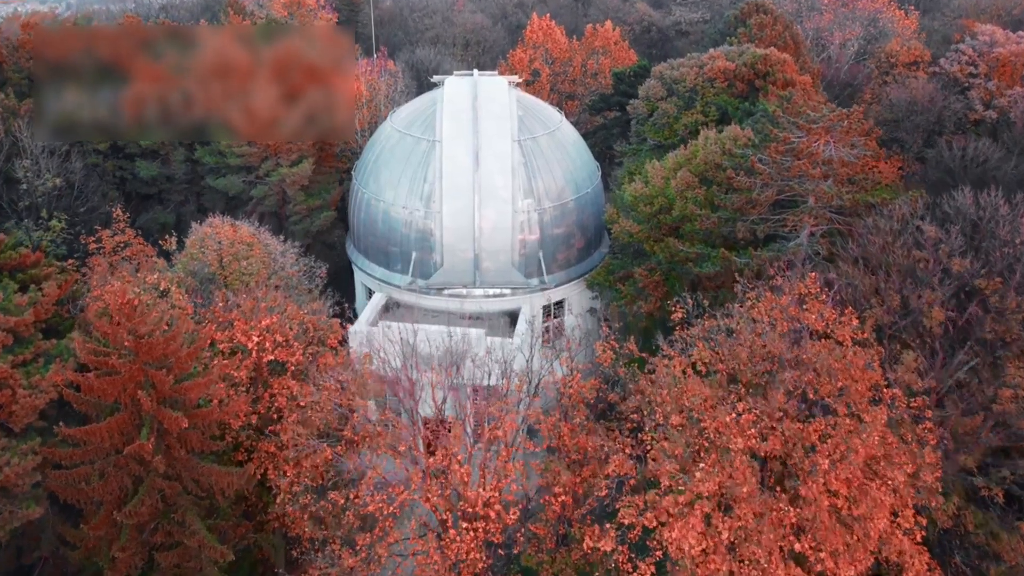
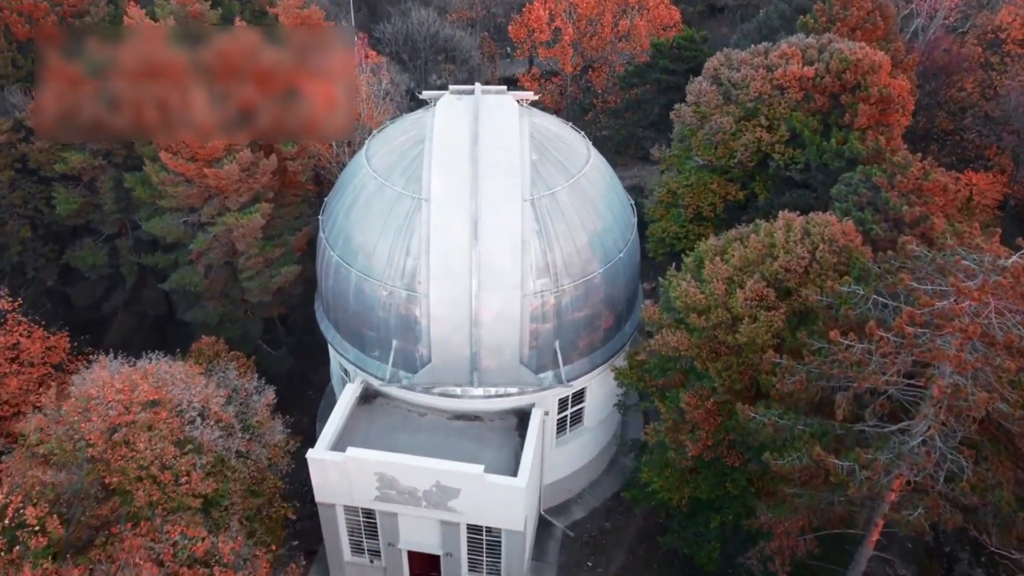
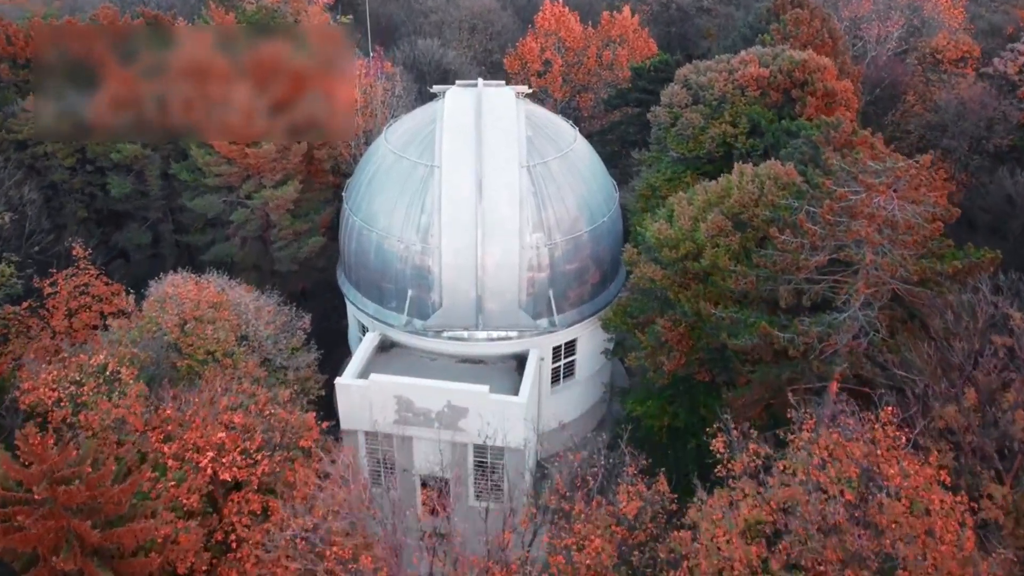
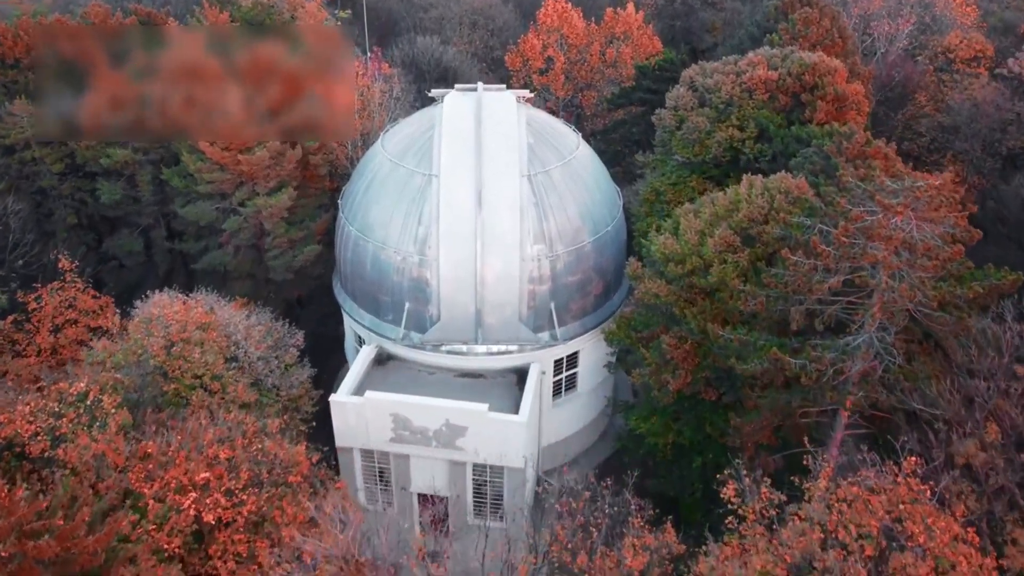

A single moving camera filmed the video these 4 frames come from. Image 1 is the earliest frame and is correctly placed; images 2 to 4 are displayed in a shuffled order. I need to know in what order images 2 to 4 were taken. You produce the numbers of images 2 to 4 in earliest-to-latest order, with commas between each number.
3, 4, 2
